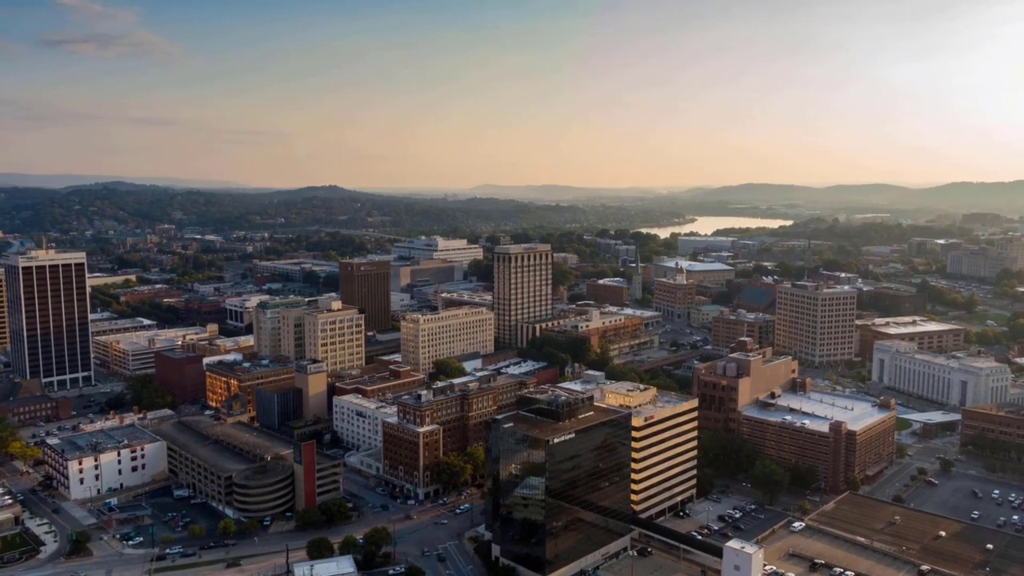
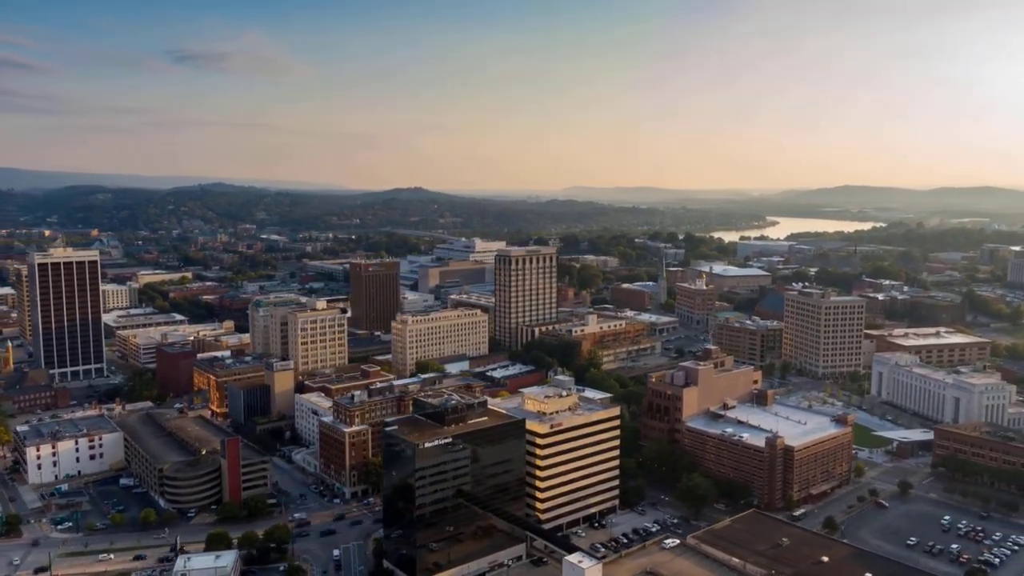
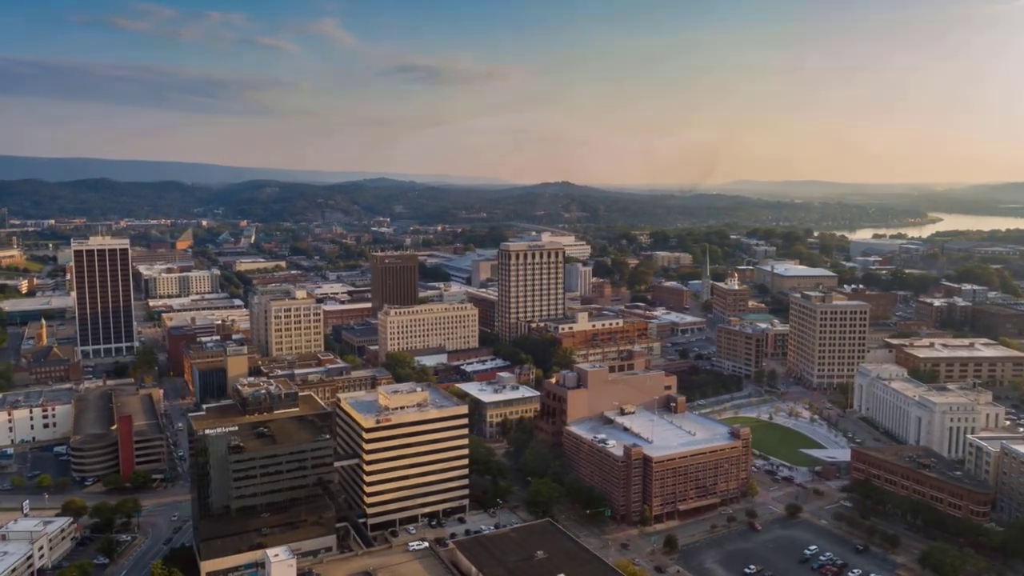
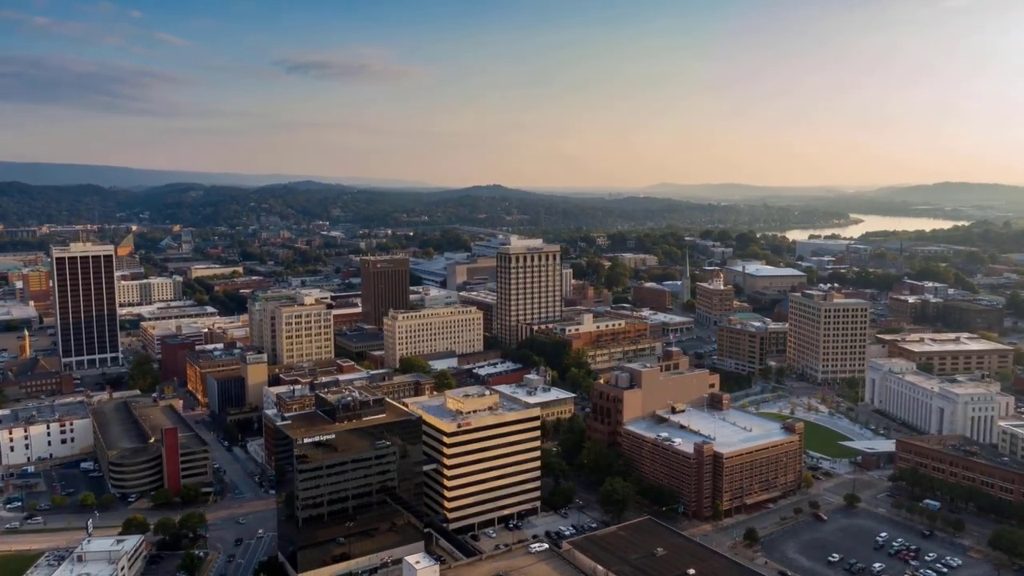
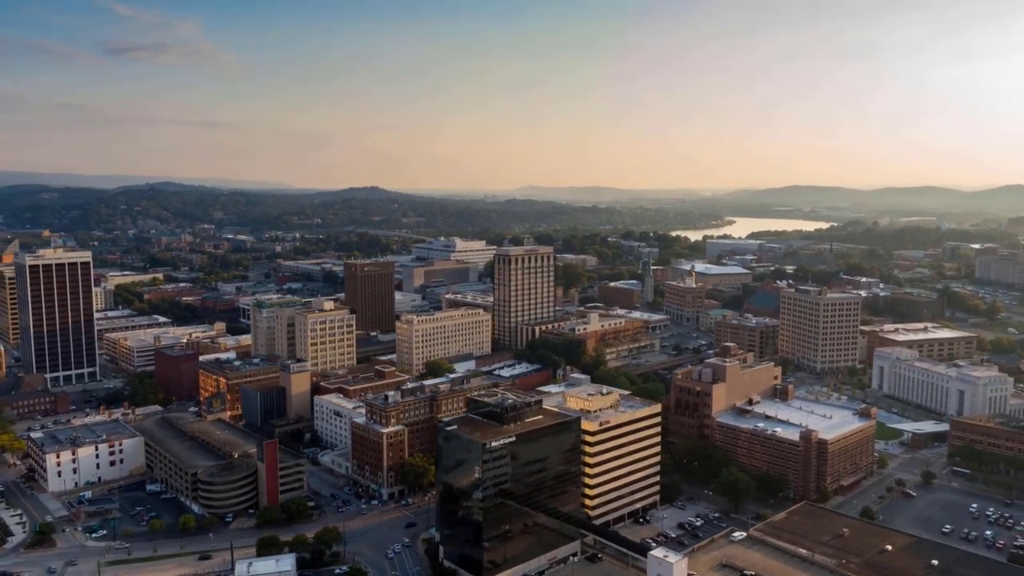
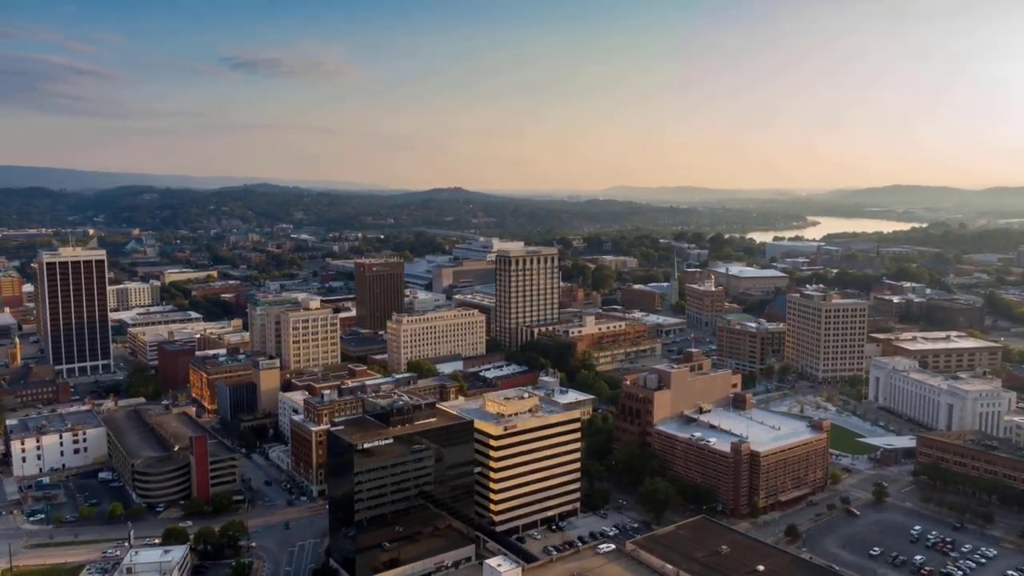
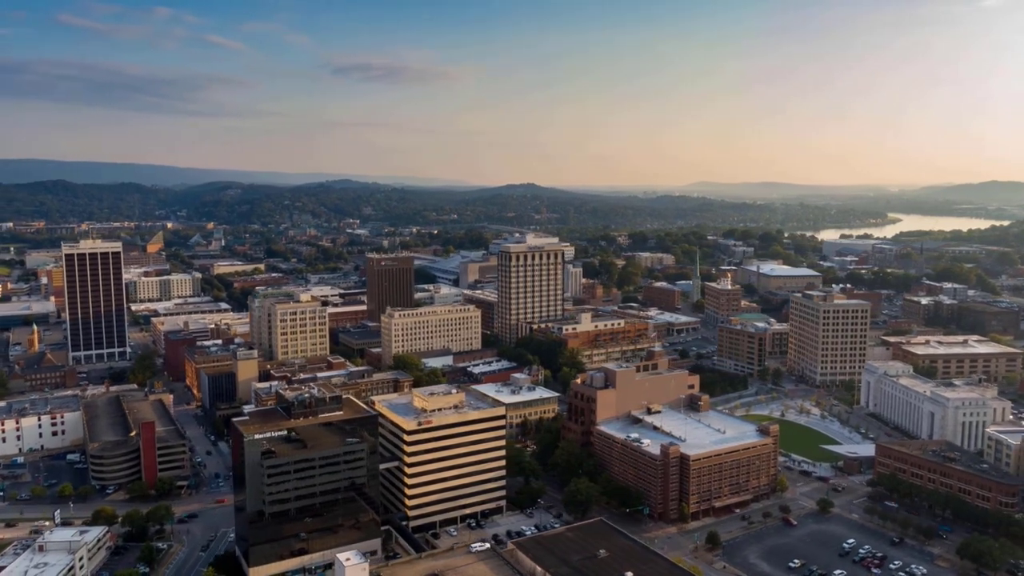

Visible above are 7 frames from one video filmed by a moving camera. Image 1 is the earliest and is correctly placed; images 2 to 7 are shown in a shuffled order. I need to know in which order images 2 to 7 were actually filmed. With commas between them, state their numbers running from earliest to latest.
5, 2, 6, 4, 7, 3
